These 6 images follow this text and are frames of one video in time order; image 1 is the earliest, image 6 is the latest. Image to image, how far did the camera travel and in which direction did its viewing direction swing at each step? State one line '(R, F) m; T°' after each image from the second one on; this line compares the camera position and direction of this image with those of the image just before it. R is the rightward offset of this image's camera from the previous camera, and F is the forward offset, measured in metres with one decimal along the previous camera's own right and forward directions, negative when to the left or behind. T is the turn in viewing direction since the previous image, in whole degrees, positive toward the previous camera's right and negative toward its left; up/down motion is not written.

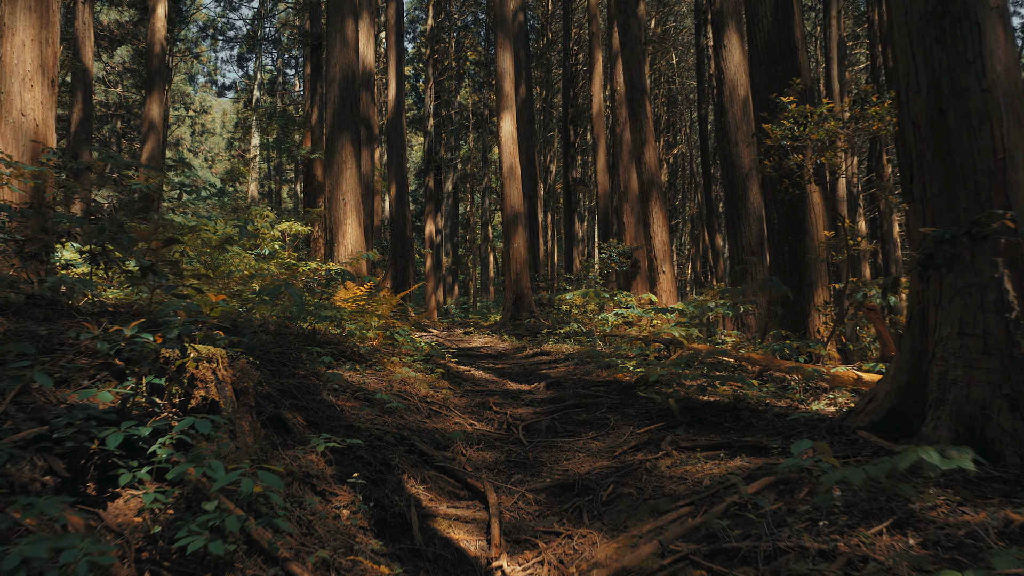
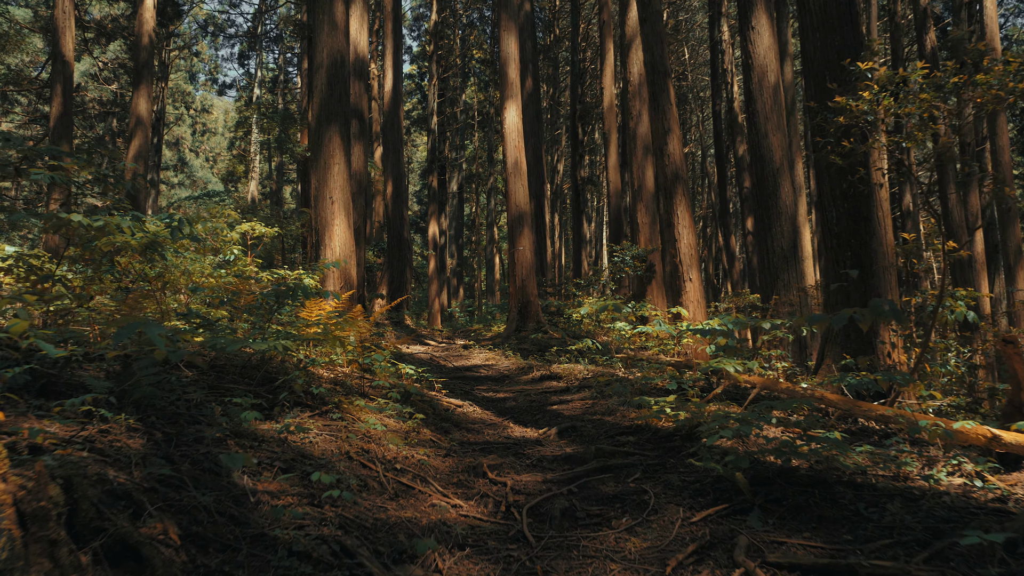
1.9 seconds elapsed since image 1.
(0.0, +1.1) m; -1°
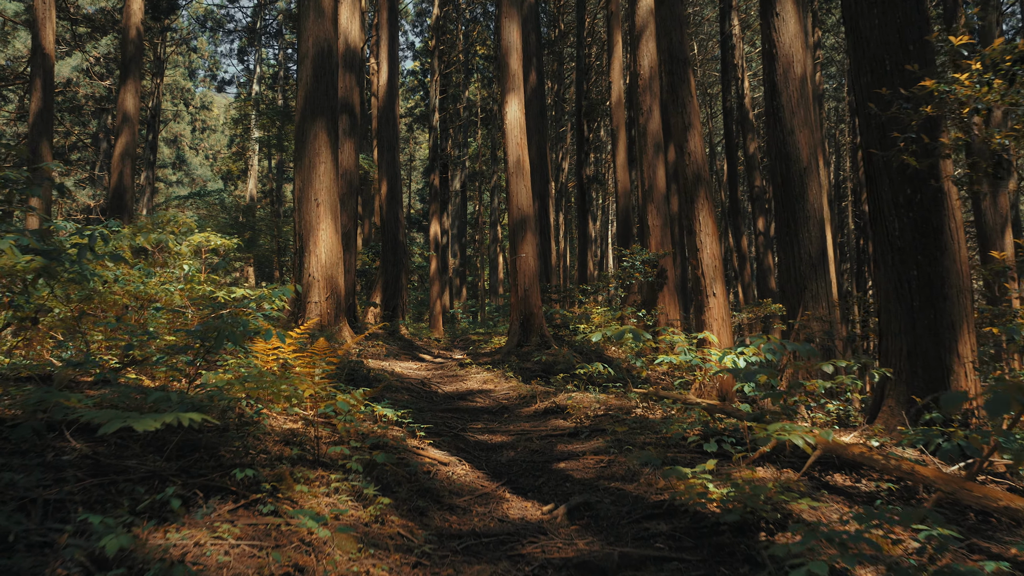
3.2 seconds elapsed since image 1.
(0.0, +0.8) m; 0°
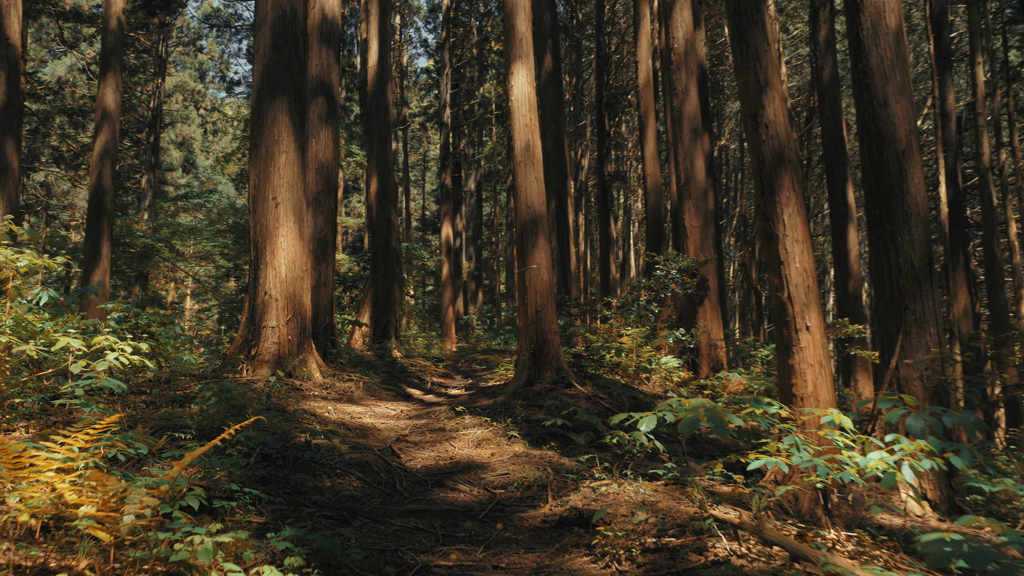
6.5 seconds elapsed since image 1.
(+0.1, +1.9) m; -2°
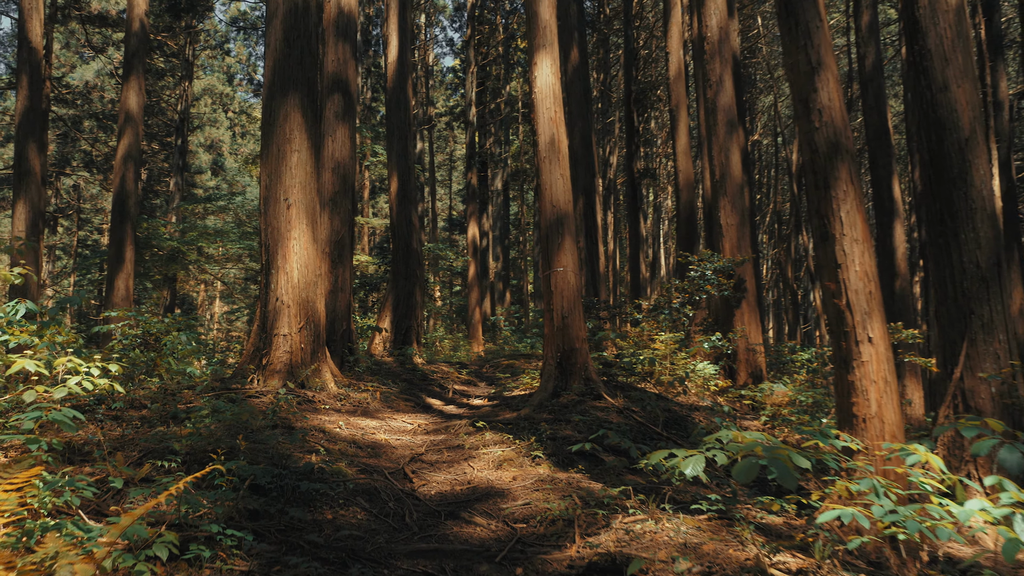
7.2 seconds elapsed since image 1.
(0.0, +0.5) m; -2°
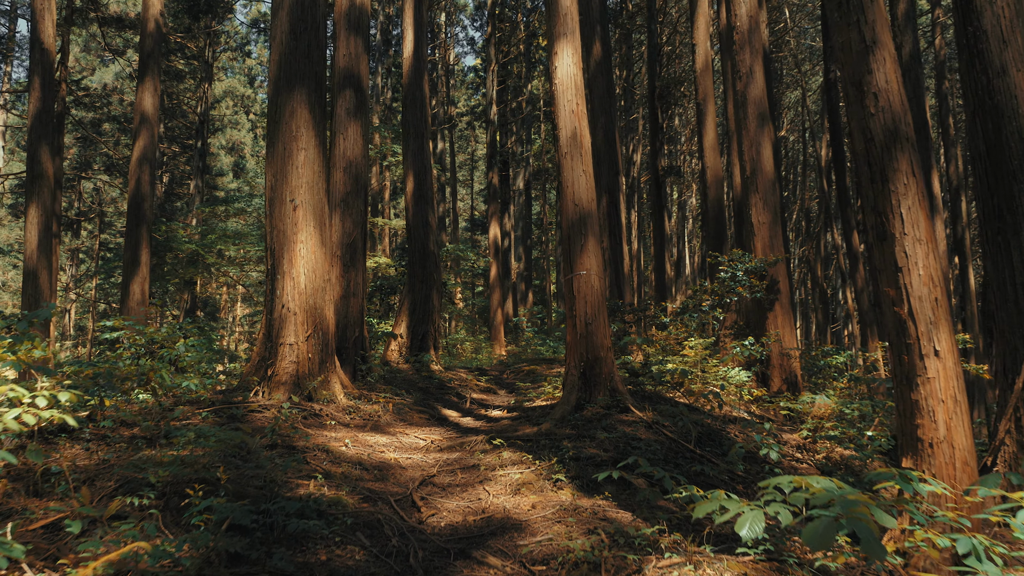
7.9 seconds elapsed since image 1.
(0.0, +0.4) m; -2°
